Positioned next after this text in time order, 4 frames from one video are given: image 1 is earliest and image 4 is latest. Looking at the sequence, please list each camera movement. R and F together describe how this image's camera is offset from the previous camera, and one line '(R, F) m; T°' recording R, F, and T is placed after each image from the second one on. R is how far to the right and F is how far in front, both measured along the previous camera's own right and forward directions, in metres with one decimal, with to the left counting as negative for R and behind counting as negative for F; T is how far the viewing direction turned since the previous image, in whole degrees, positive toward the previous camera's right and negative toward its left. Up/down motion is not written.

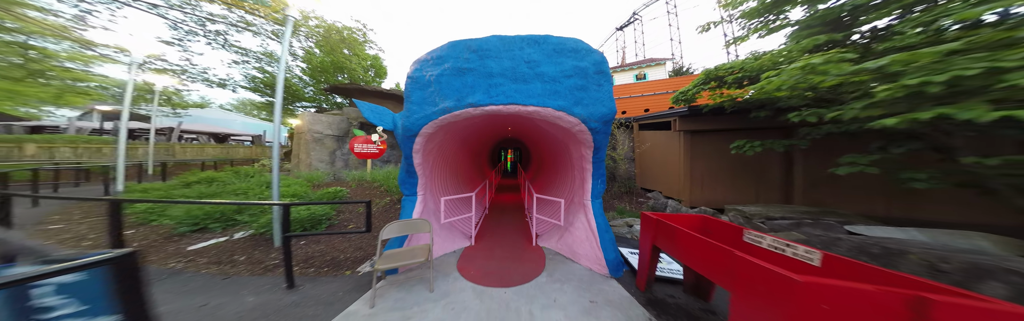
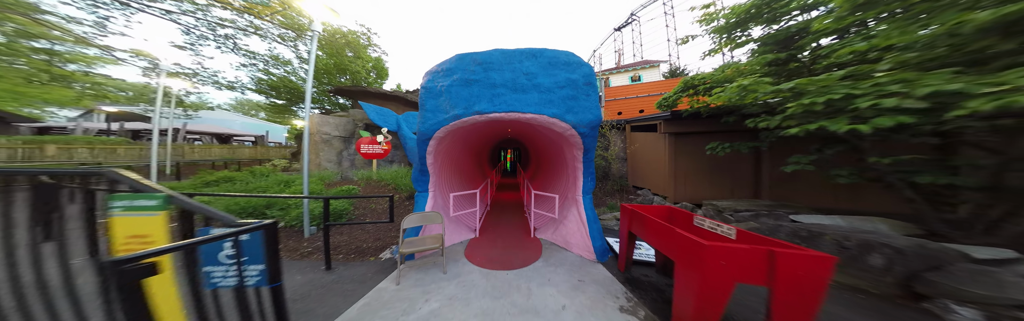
(0.0, -0.4) m; 0°
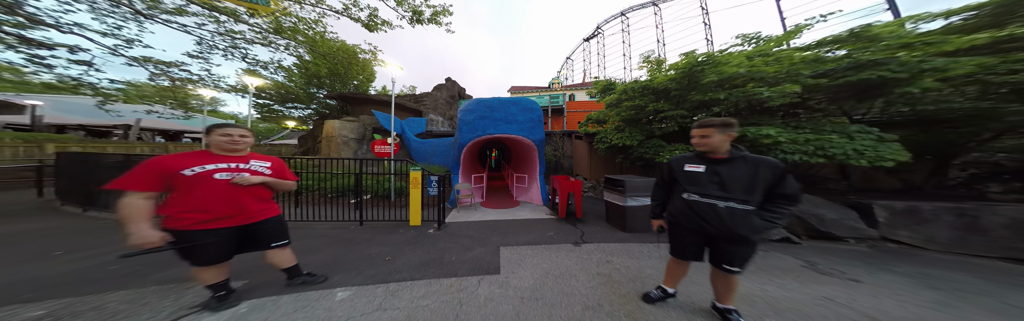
(-0.6, -3.3) m; +8°
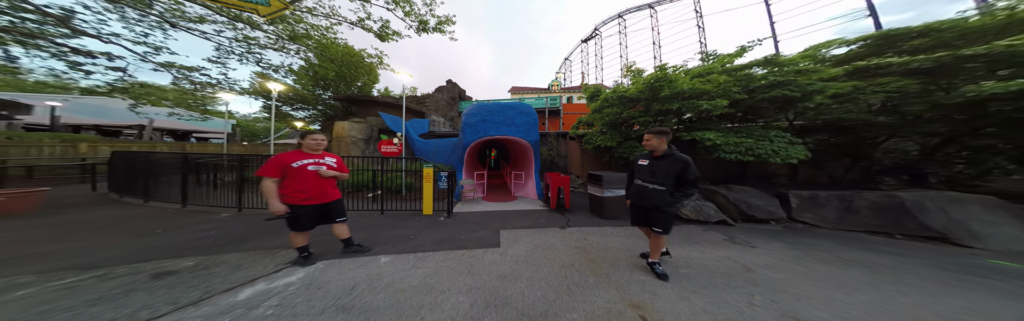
(0.0, -0.8) m; 0°
